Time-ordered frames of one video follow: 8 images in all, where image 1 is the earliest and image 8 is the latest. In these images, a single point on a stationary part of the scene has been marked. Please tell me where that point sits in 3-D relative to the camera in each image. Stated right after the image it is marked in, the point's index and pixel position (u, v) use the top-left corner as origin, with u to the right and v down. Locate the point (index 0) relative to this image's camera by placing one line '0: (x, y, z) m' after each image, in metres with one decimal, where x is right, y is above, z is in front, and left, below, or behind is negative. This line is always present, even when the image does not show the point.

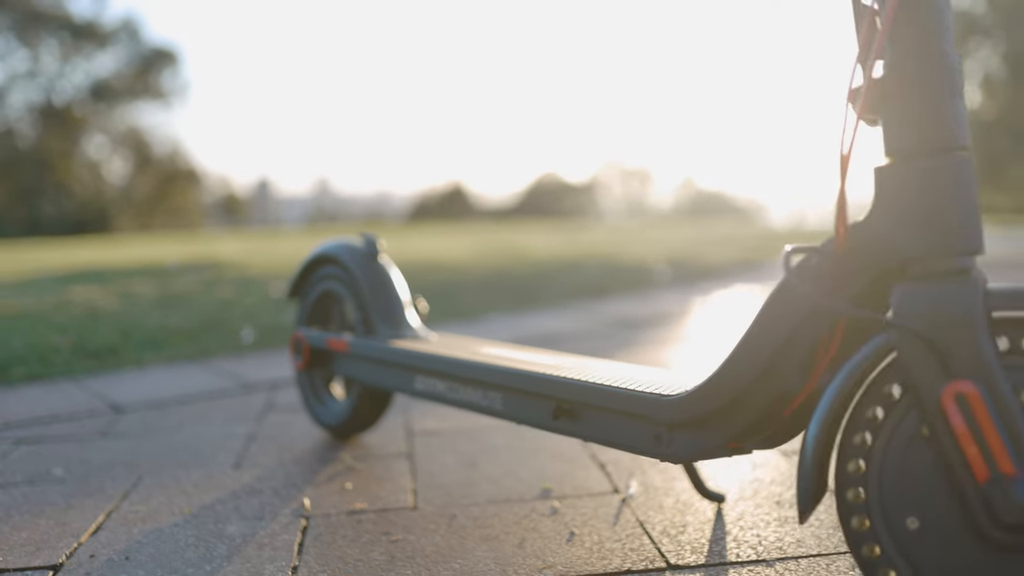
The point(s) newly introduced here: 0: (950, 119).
0: (+0.7, +0.3, +1.5) m
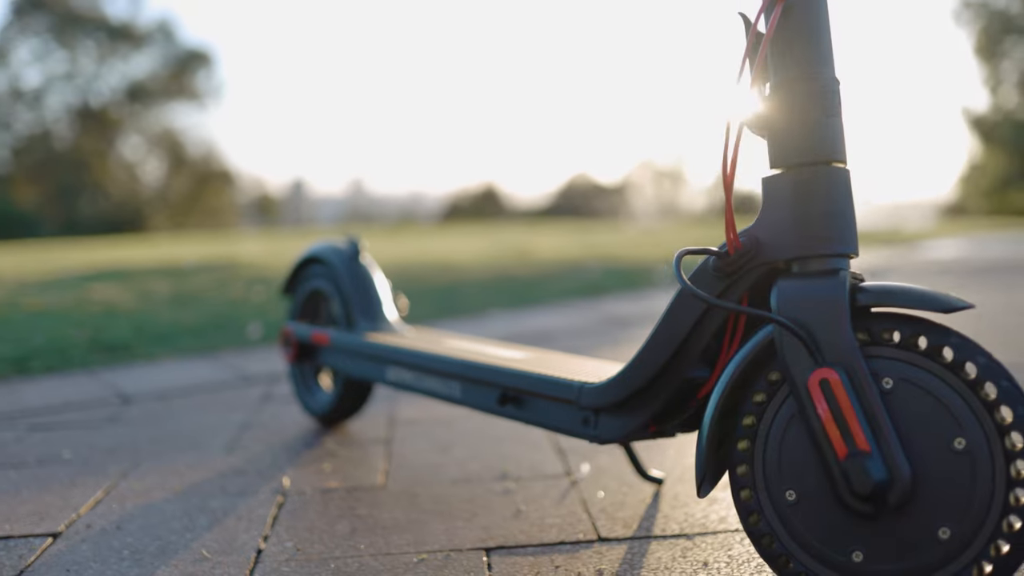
0: (+0.6, +0.3, +1.7) m
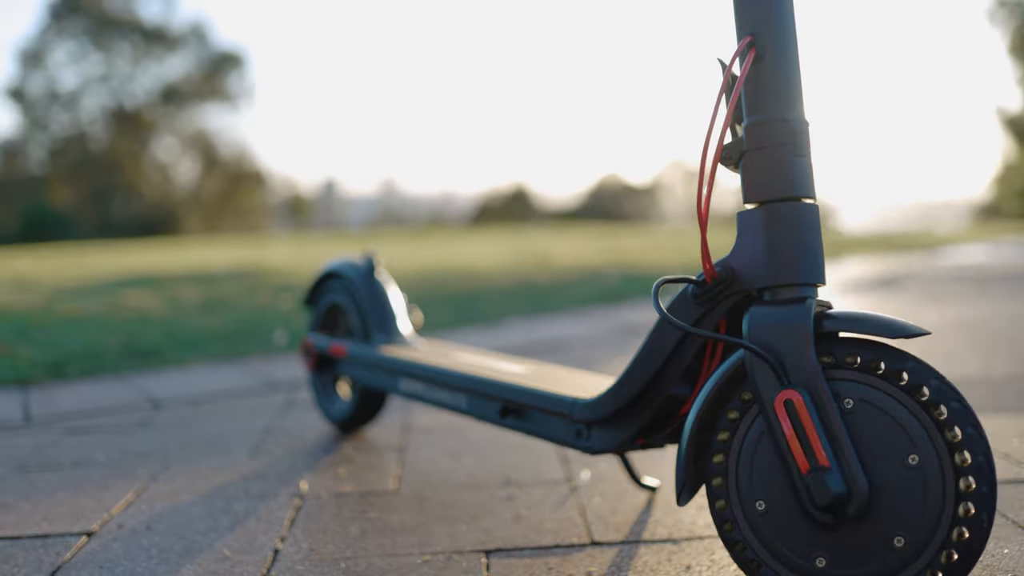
0: (+0.6, +0.2, +1.8) m
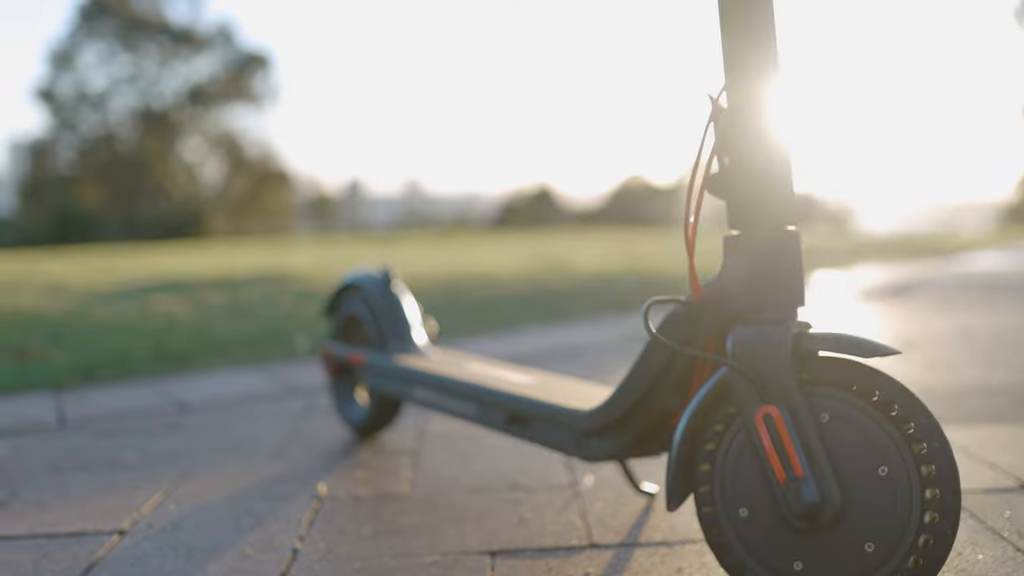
0: (+0.6, +0.2, +1.9) m
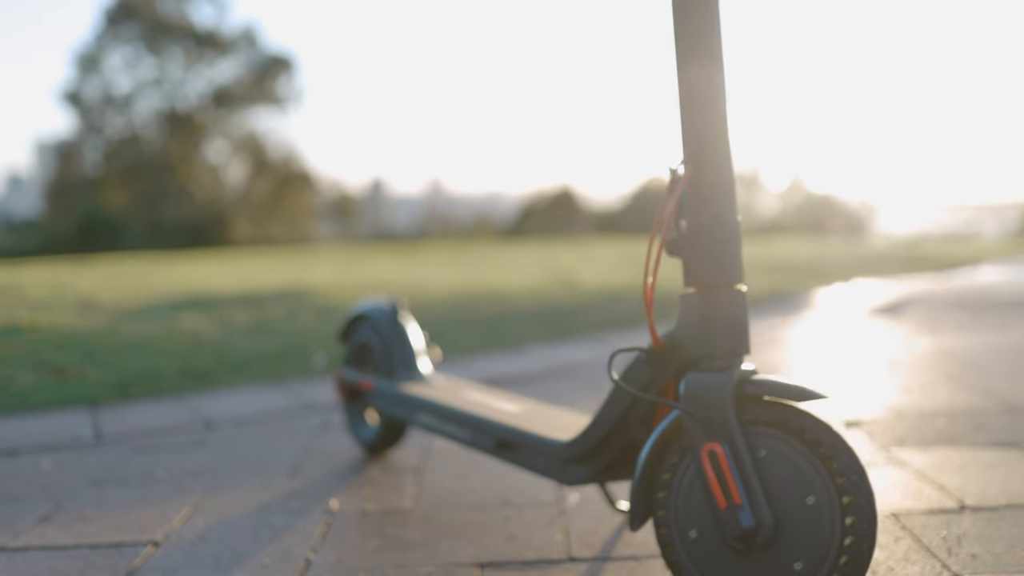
0: (+0.5, +0.1, +2.2) m
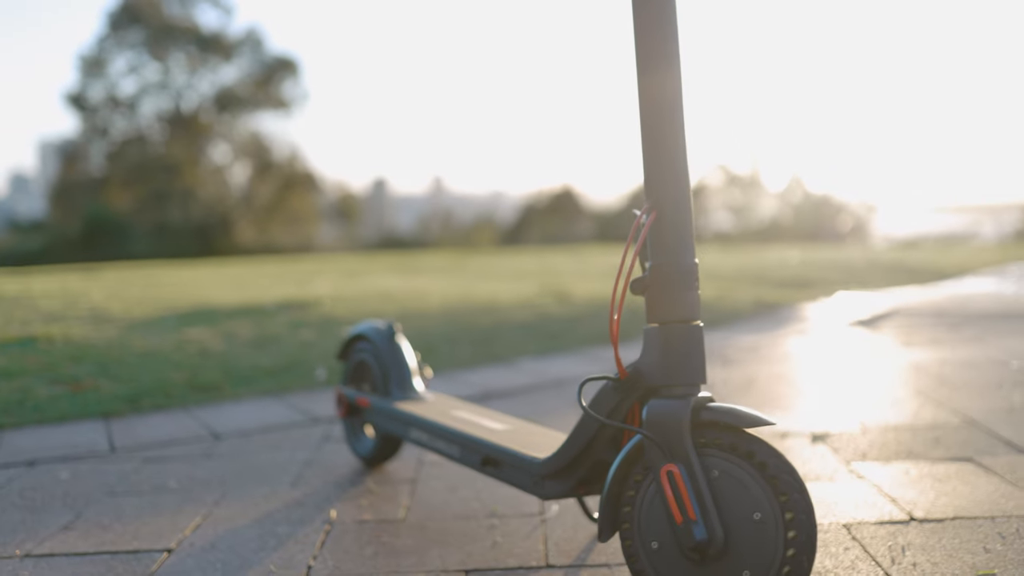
0: (+0.5, 0.0, +2.5) m
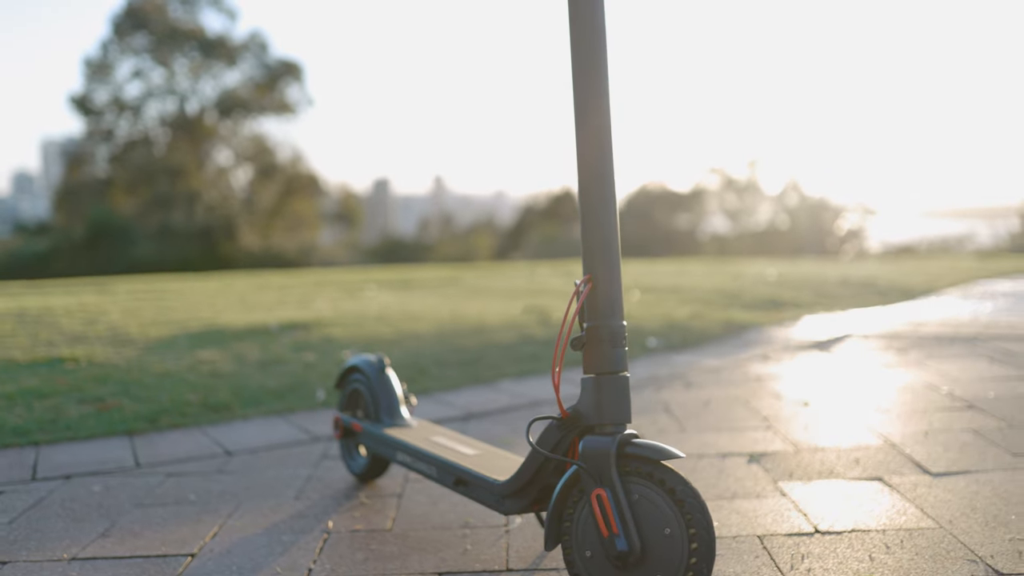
0: (+0.4, -0.2, +3.1) m
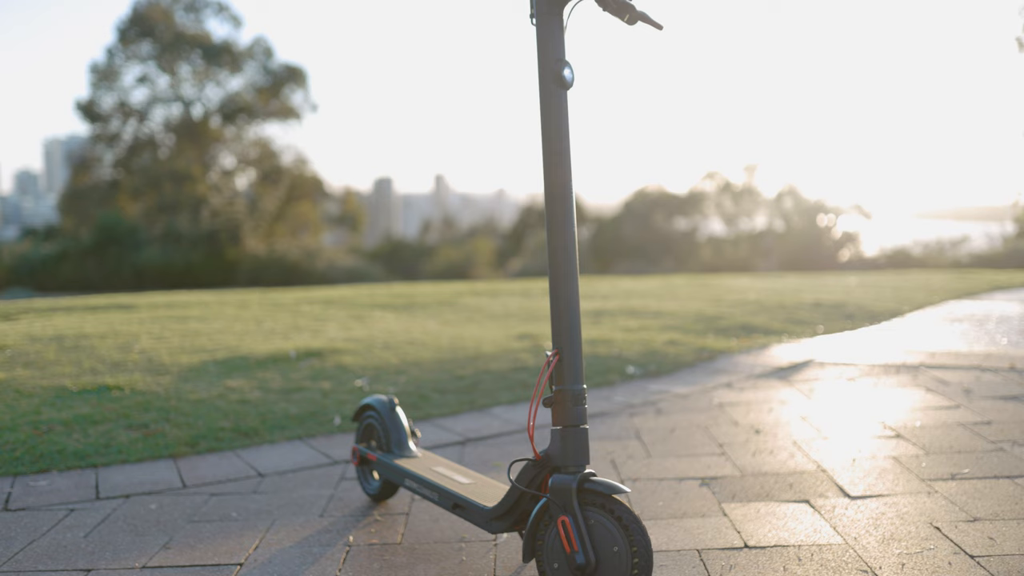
0: (+0.3, -0.6, +3.9) m
